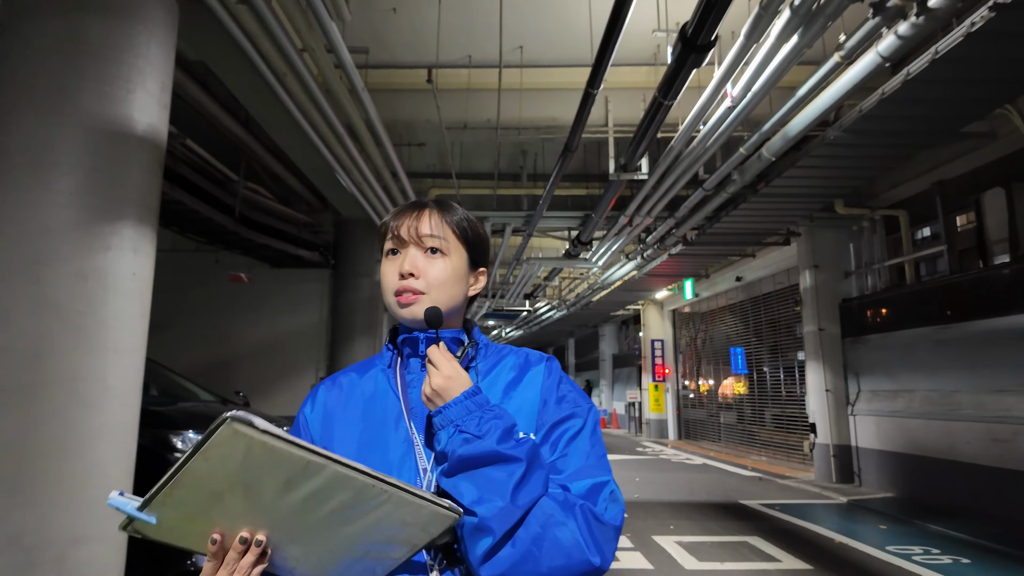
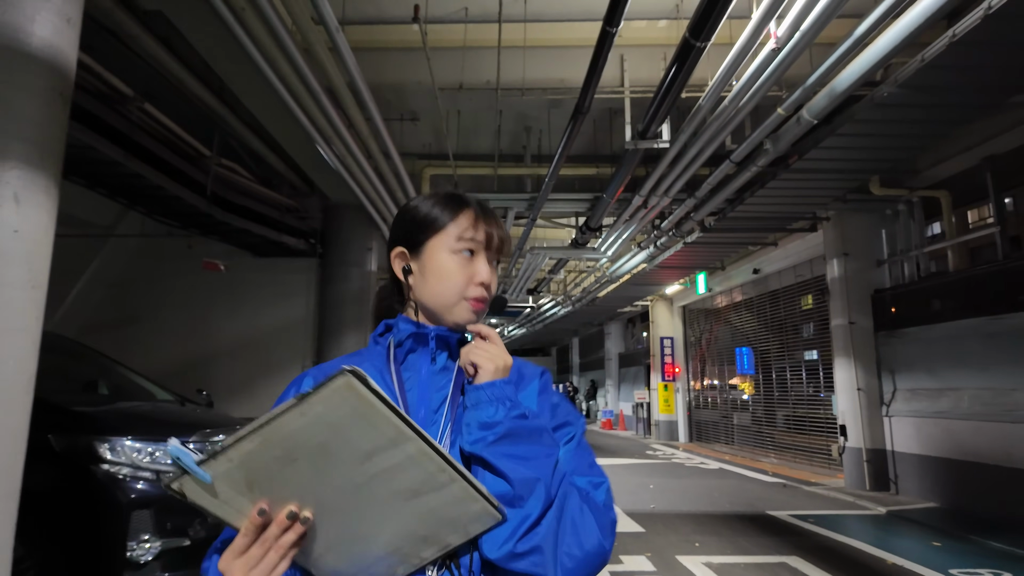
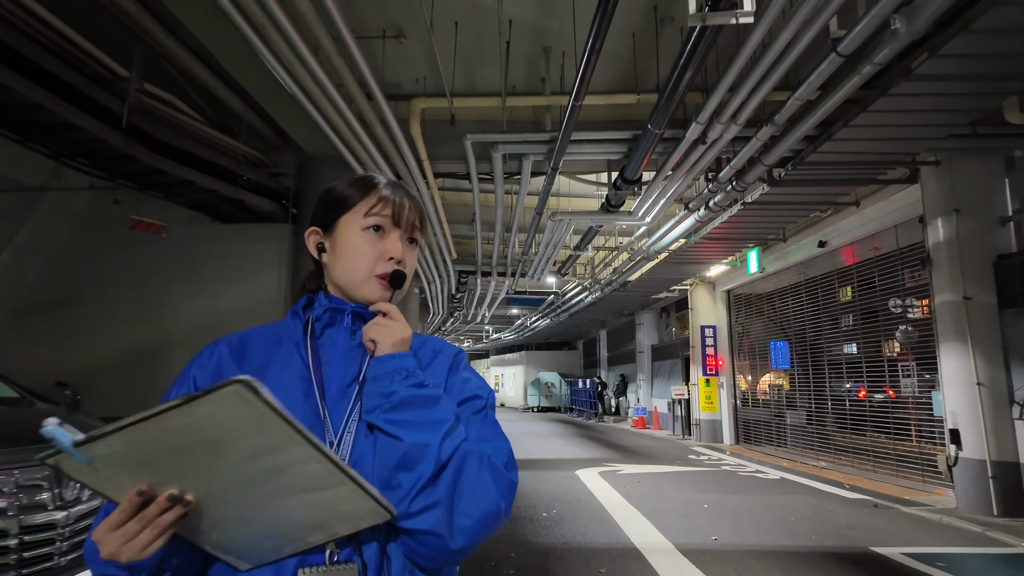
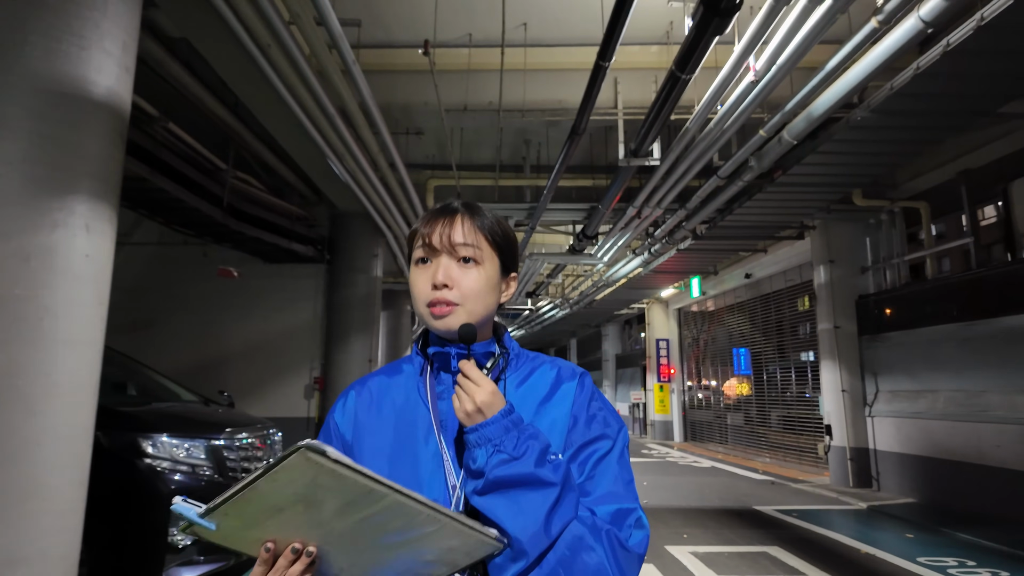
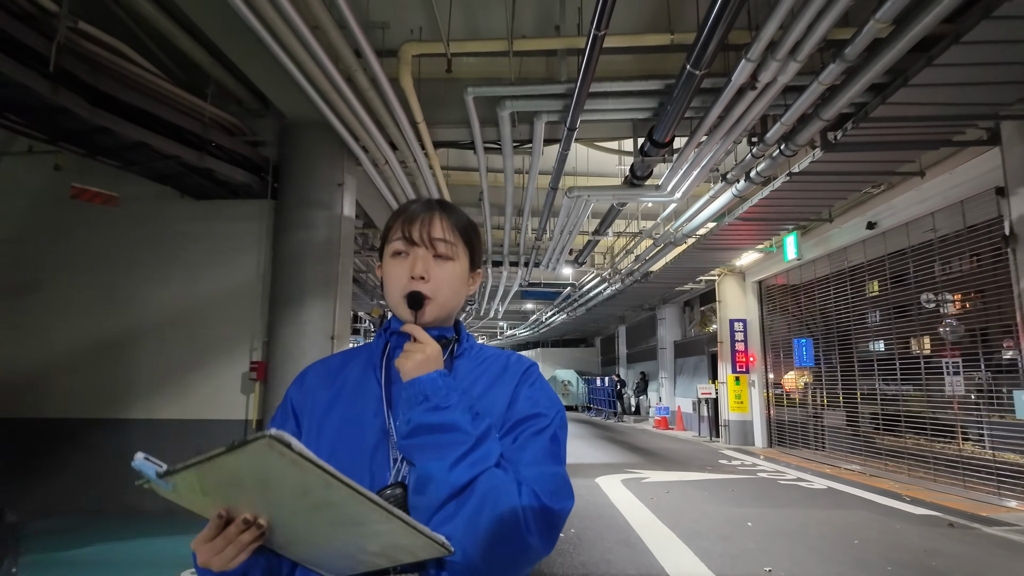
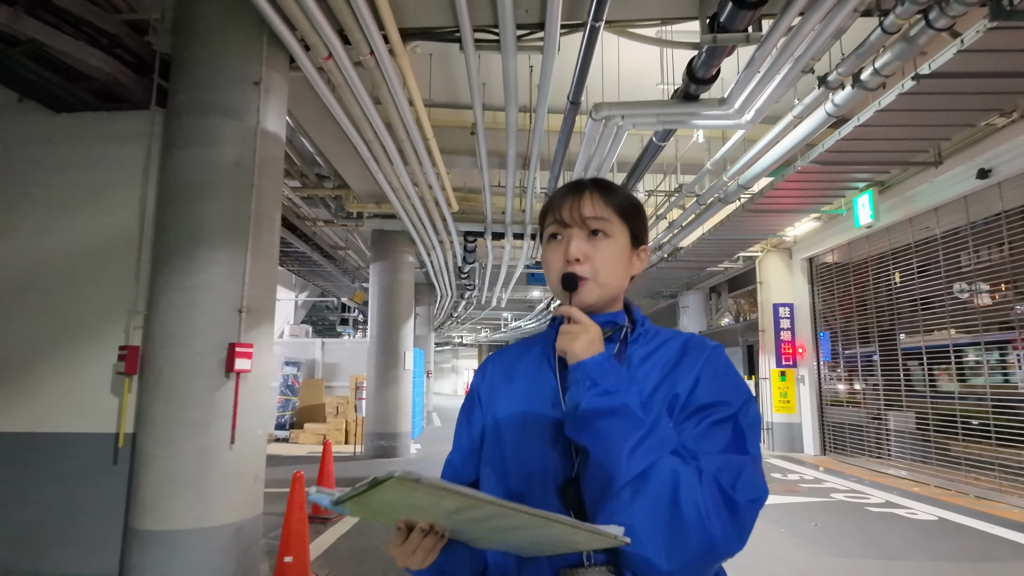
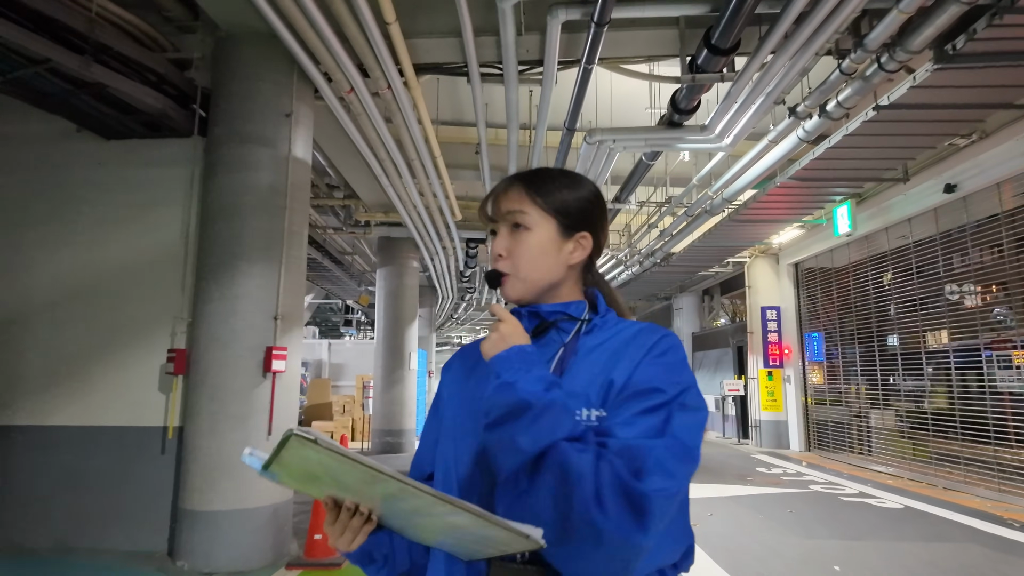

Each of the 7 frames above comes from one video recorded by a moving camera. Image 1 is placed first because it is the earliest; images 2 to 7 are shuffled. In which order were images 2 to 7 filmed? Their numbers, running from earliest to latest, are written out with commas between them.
4, 2, 3, 5, 7, 6
